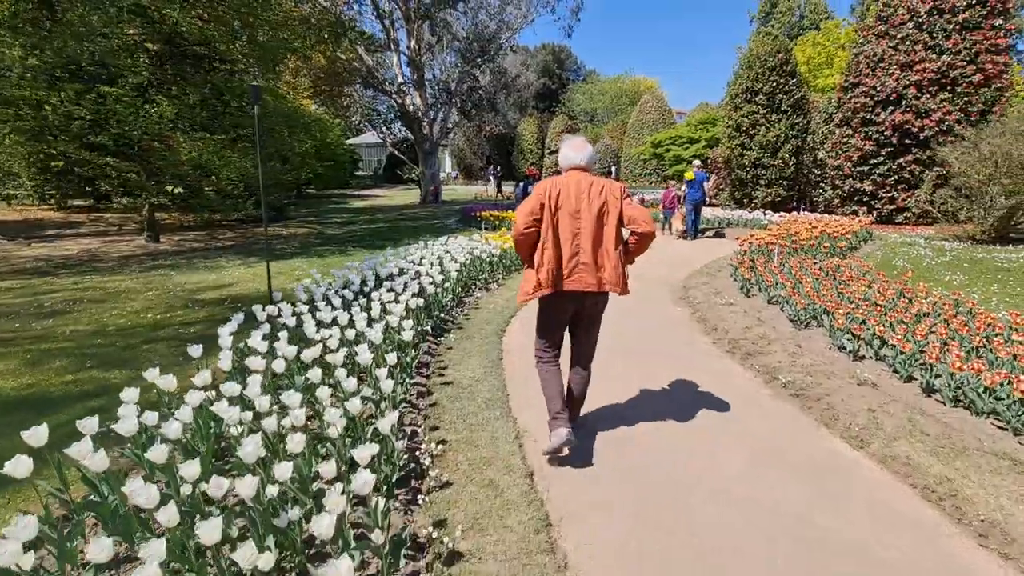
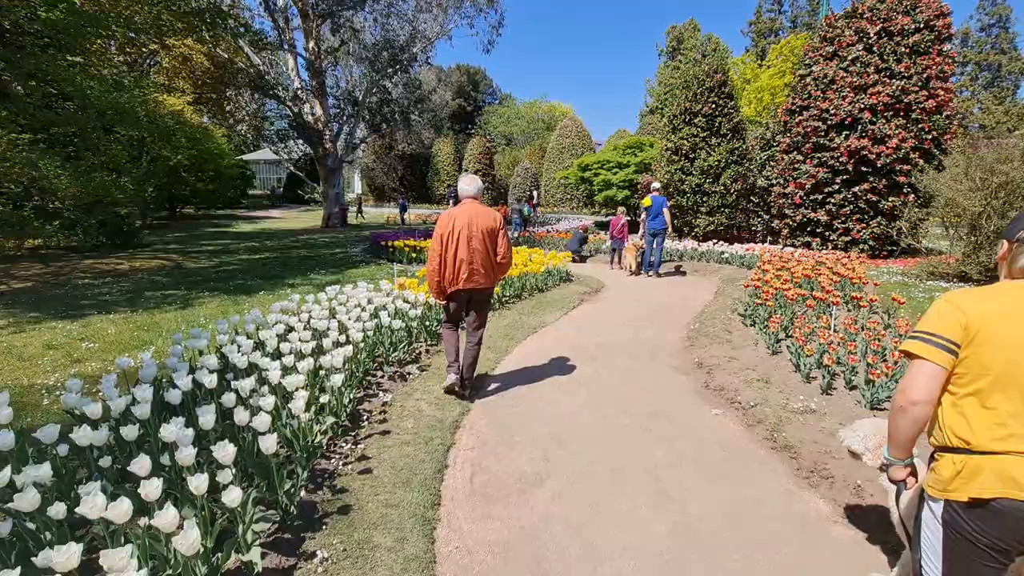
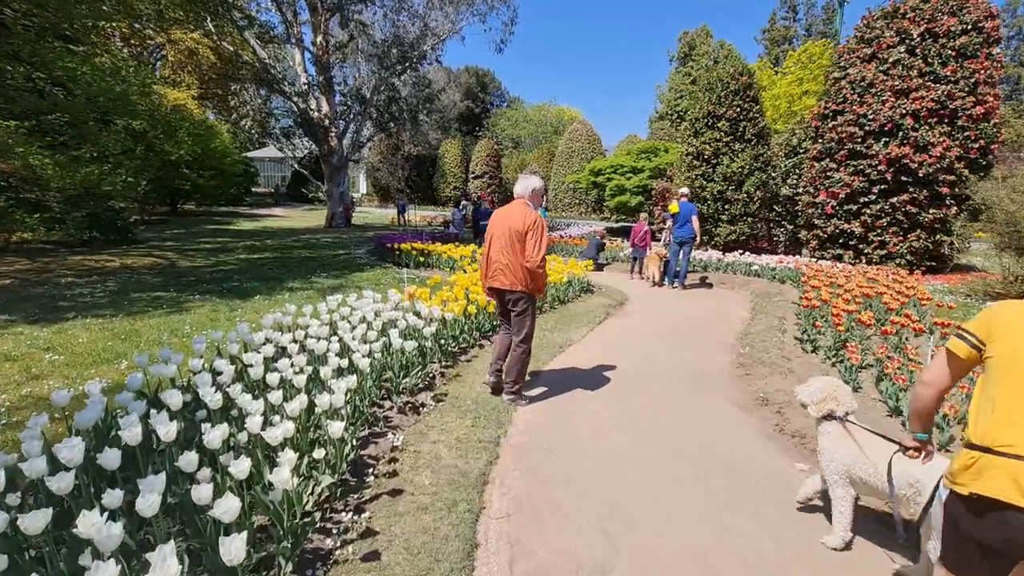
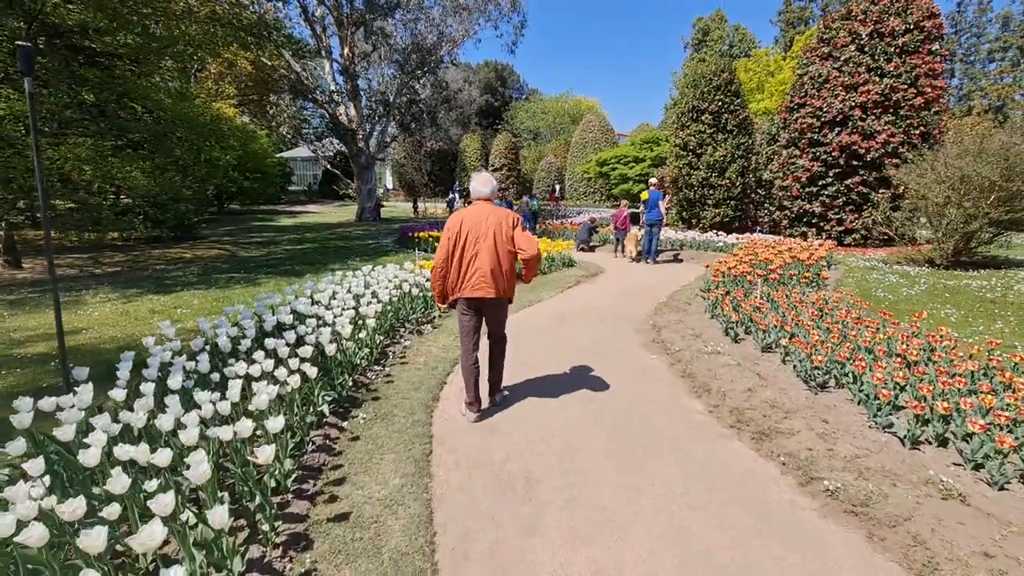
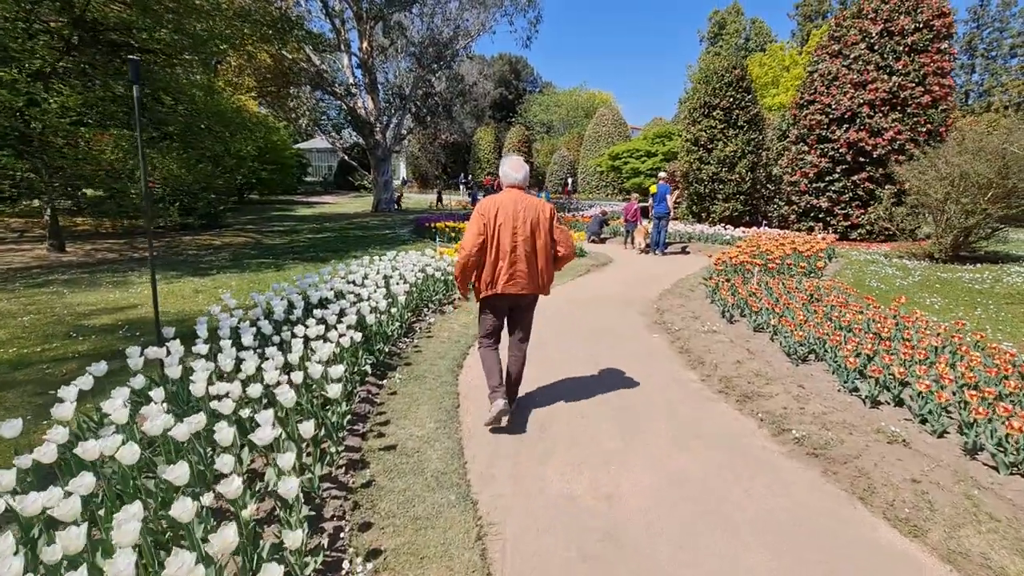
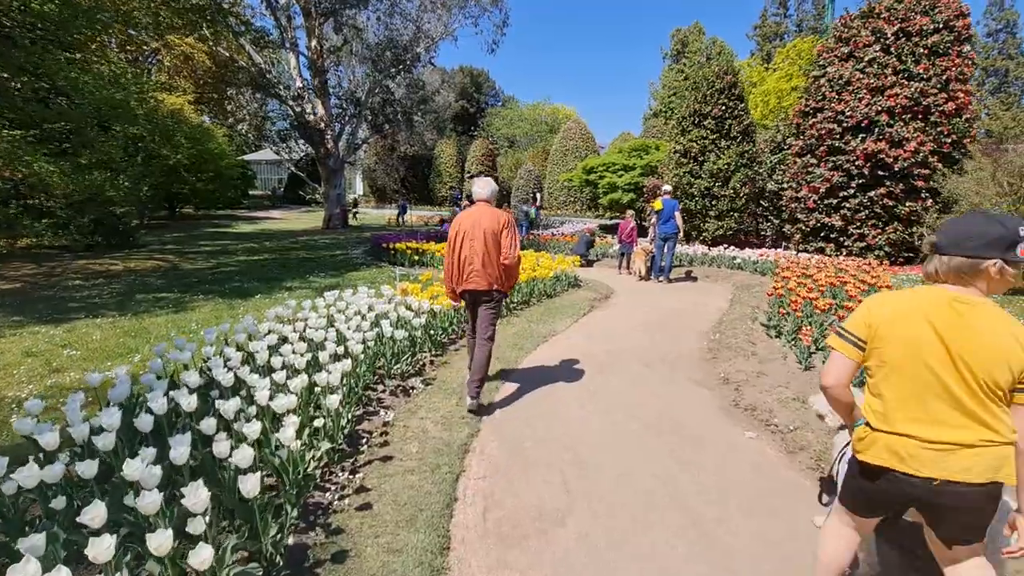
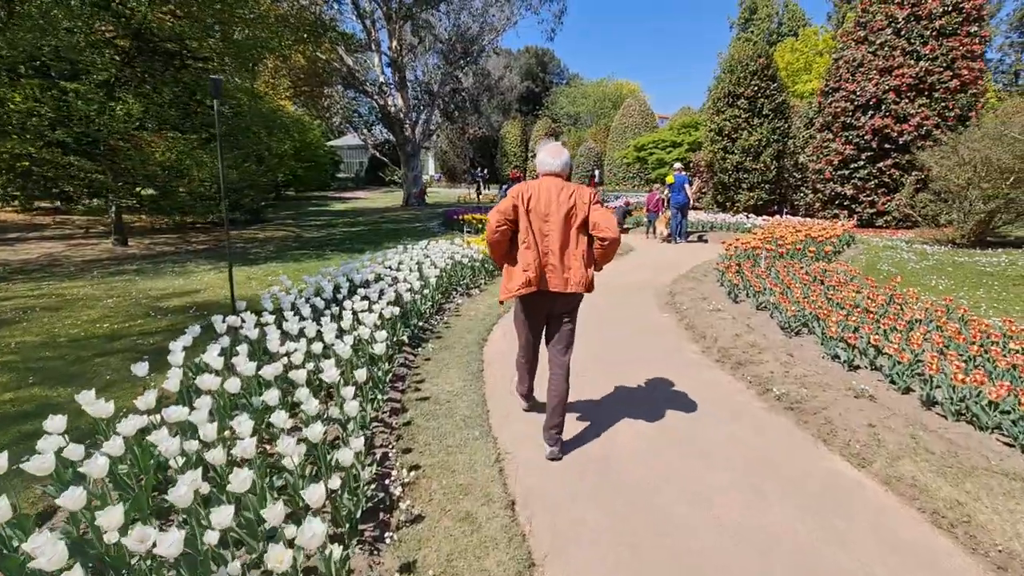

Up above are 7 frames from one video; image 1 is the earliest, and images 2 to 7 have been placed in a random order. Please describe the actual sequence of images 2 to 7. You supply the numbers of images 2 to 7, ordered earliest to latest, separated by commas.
7, 5, 4, 2, 6, 3
